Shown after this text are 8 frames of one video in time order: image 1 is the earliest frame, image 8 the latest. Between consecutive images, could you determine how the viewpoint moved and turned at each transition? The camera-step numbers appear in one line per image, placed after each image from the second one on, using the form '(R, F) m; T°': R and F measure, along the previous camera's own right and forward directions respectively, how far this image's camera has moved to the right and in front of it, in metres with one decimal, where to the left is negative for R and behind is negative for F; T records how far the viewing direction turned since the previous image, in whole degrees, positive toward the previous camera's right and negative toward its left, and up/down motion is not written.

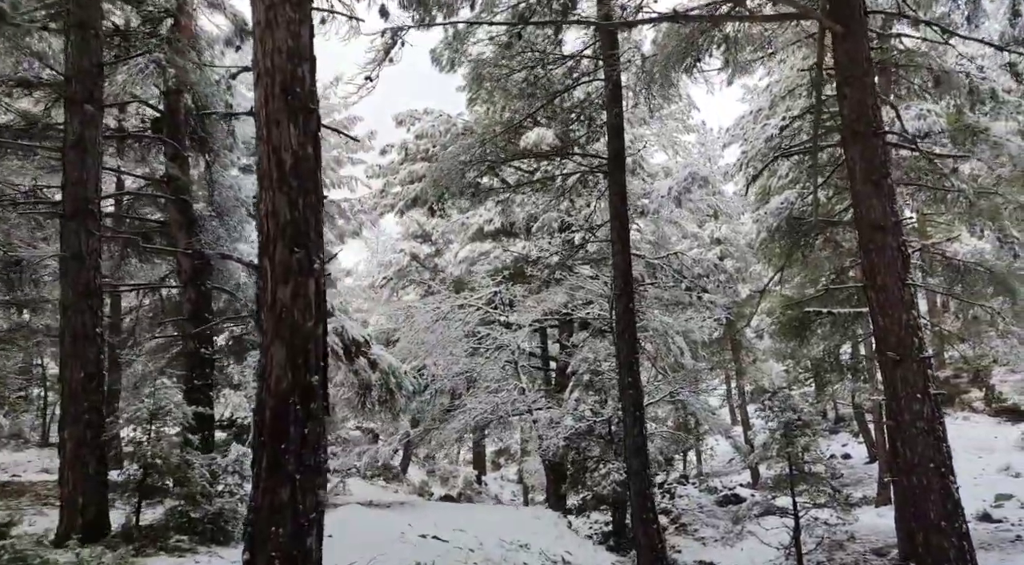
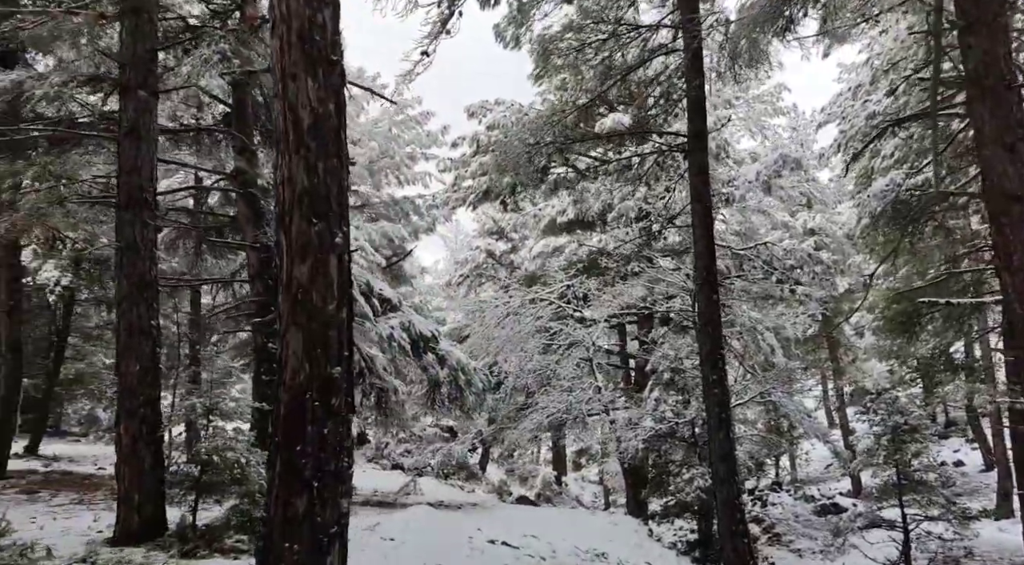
(+0.2, +1.0) m; -5°
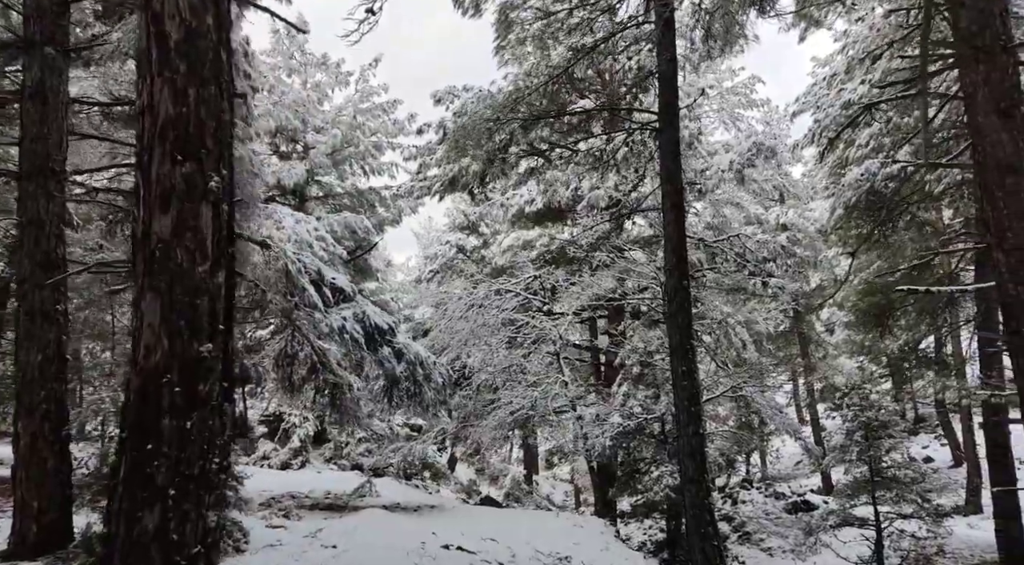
(+0.2, +0.6) m; +2°
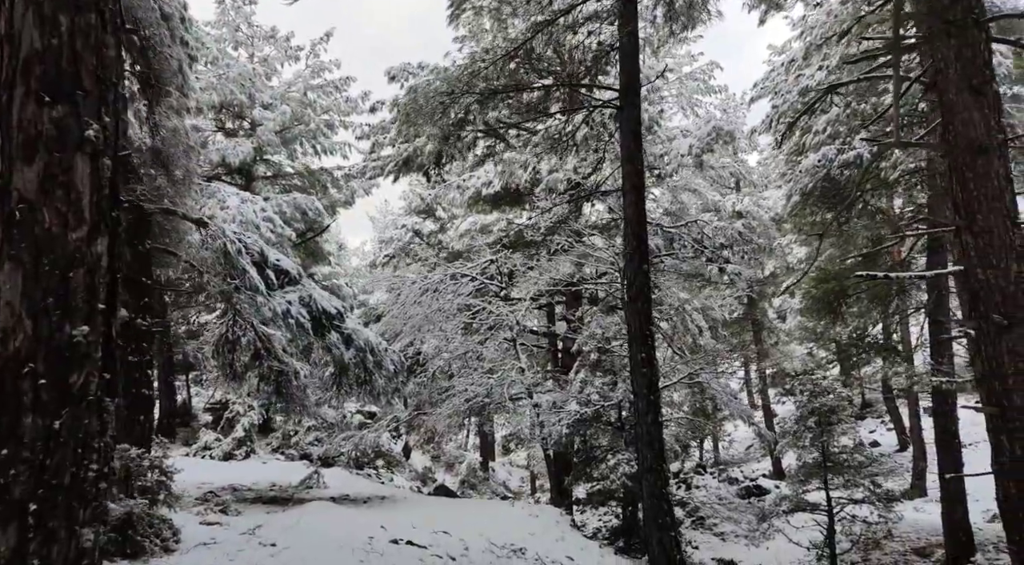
(0.0, +0.3) m; +3°
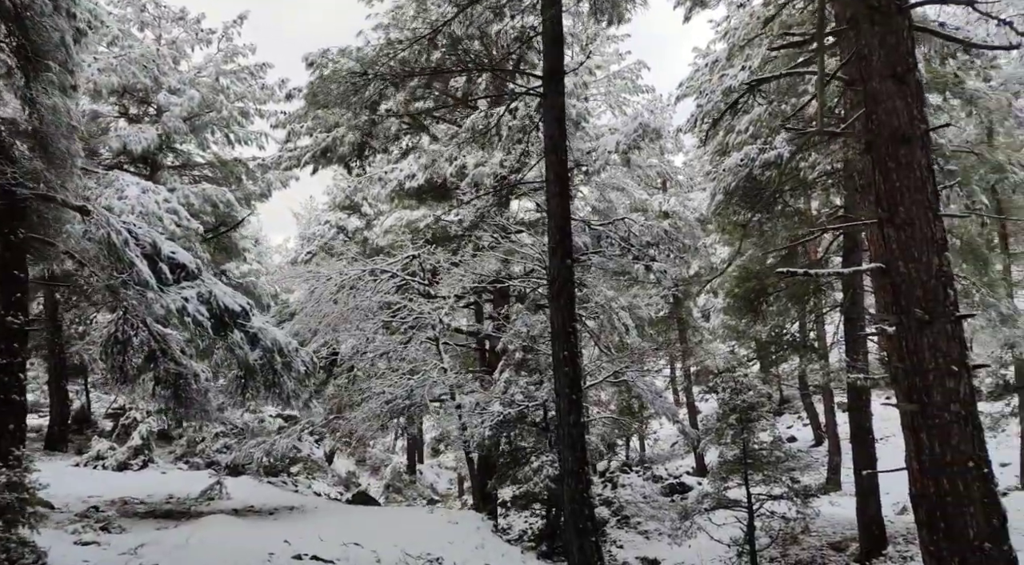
(+0.1, +0.3) m; +4°
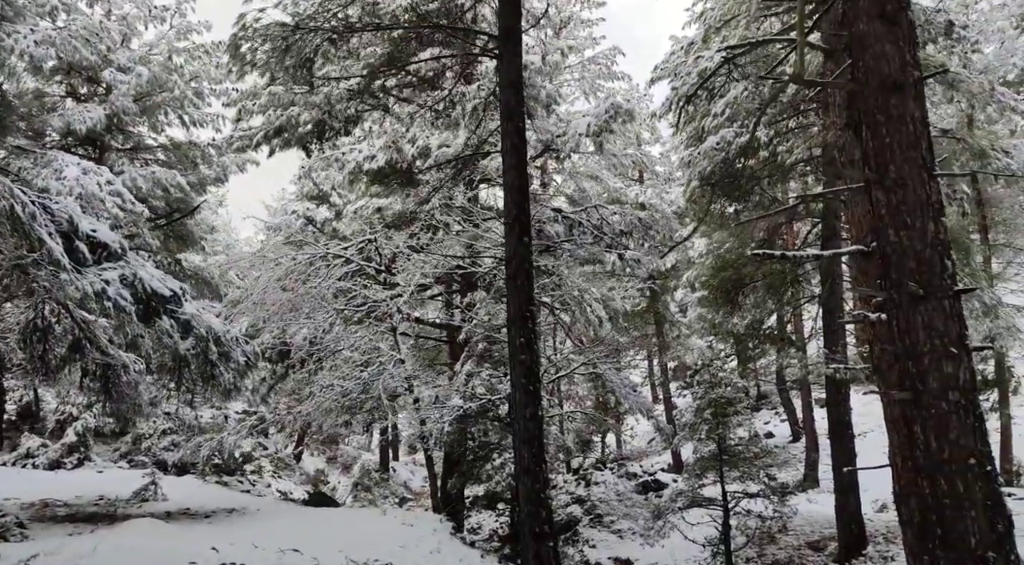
(+0.3, +0.8) m; +1°
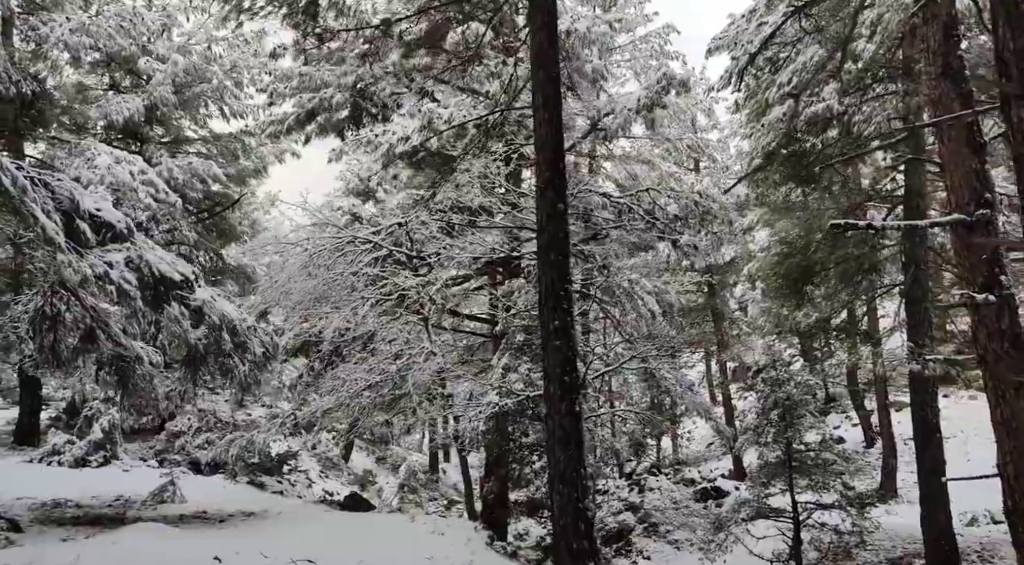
(+0.2, +1.3) m; -3°
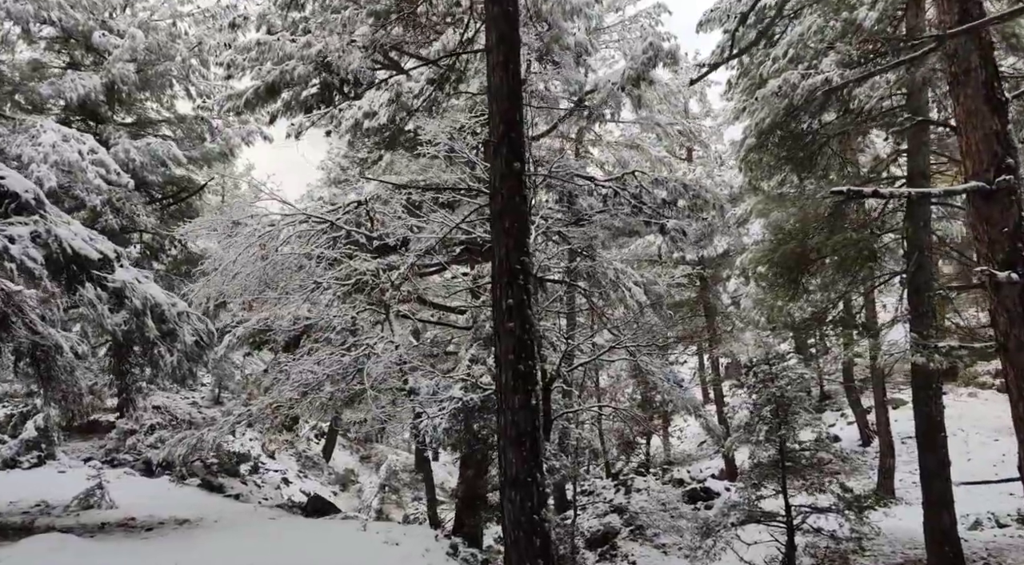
(+0.3, +1.1) m; 0°
